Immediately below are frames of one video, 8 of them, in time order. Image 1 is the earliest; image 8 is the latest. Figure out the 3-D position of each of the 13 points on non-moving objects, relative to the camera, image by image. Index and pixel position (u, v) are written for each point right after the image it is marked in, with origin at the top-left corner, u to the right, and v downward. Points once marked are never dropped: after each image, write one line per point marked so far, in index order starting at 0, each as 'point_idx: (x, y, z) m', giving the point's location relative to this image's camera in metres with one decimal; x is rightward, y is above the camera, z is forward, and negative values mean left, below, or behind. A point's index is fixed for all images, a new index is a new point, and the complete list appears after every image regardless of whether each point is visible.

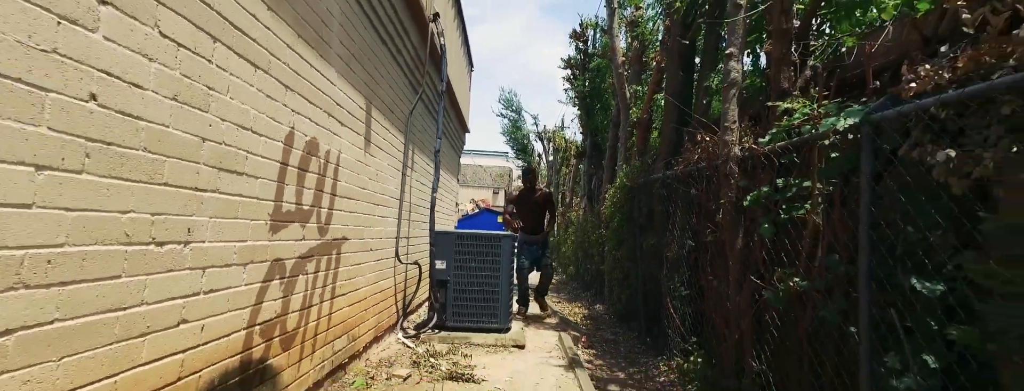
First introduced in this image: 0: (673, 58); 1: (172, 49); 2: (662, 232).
0: (+1.8, +1.6, +5.6) m
1: (-1.2, +0.5, +1.6) m
2: (+1.5, -0.3, +5.1) m
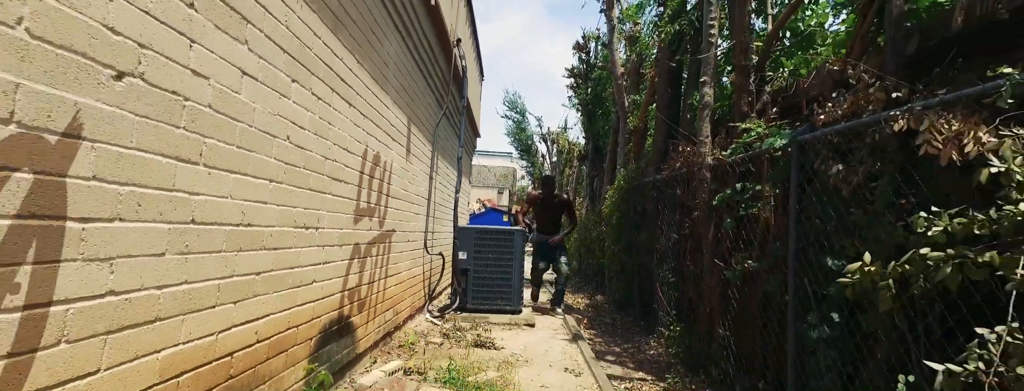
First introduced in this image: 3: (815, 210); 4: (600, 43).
0: (+2.0, +1.6, +6.5) m
1: (-1.0, +0.5, +2.6) m
2: (+1.7, -0.4, +6.0) m
3: (+1.6, 0.0, +2.9) m
4: (+2.1, +3.8, +11.8) m
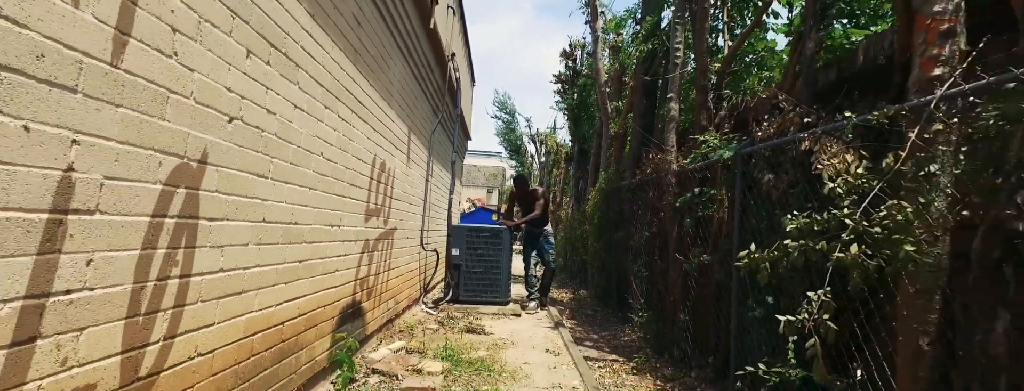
0: (+1.9, +1.5, +7.1) m
1: (-1.1, +0.5, +3.1) m
2: (+1.5, -0.4, +6.7) m
3: (+1.6, -0.1, +3.5) m
4: (+1.8, +3.7, +12.4) m
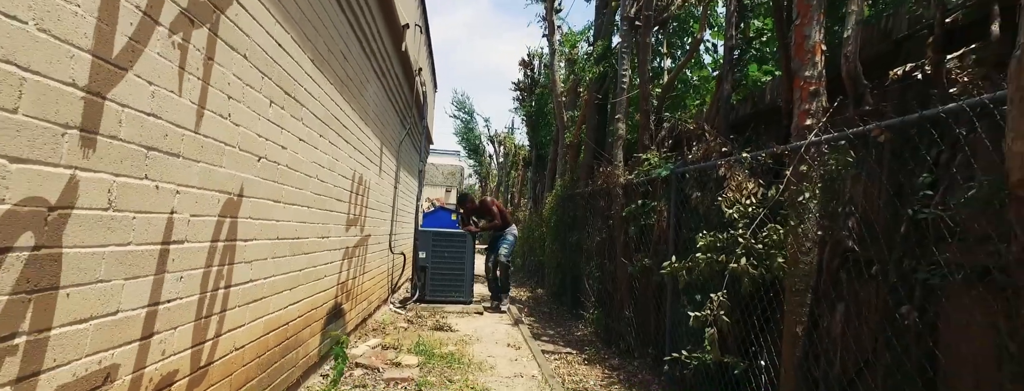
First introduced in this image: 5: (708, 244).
0: (+1.3, +1.4, +7.8) m
1: (-1.3, +0.4, +3.6) m
2: (+1.0, -0.5, +7.3) m
3: (+1.3, -0.2, +4.2) m
4: (+0.8, +3.6, +13.1) m
5: (+1.2, -0.2, +2.9) m
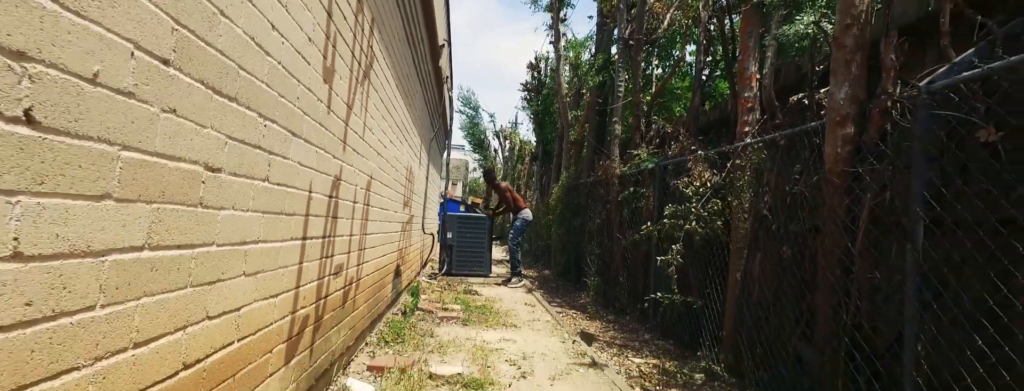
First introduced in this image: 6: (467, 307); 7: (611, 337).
0: (+1.5, +1.6, +9.0) m
1: (-1.1, +0.5, +4.8) m
2: (+1.2, -0.3, +8.5) m
3: (+1.5, -0.1, +5.4) m
4: (+1.1, +3.9, +14.2) m
5: (+1.4, -0.1, +4.1) m
6: (-0.5, -1.2, +5.3) m
7: (+1.0, -1.4, +4.9) m
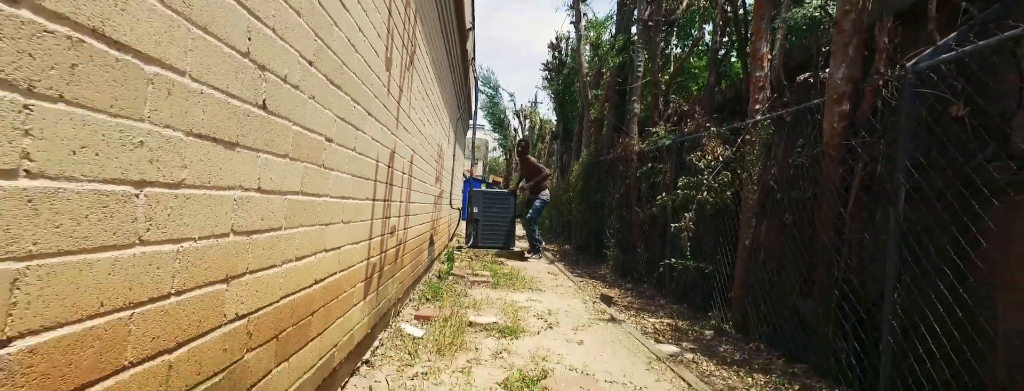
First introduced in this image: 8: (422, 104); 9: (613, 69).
0: (+1.9, +2.1, +9.2) m
1: (-0.8, +0.8, +5.2) m
2: (+1.6, +0.1, +8.9) m
3: (+1.8, +0.2, +5.7) m
4: (+1.7, +4.5, +14.4) m
5: (+1.6, +0.1, +4.5) m
6: (-0.2, -0.9, +5.7) m
7: (+1.3, -1.1, +5.3) m
8: (-0.7, +0.8, +4.0) m
9: (+1.9, +2.4, +9.1) m
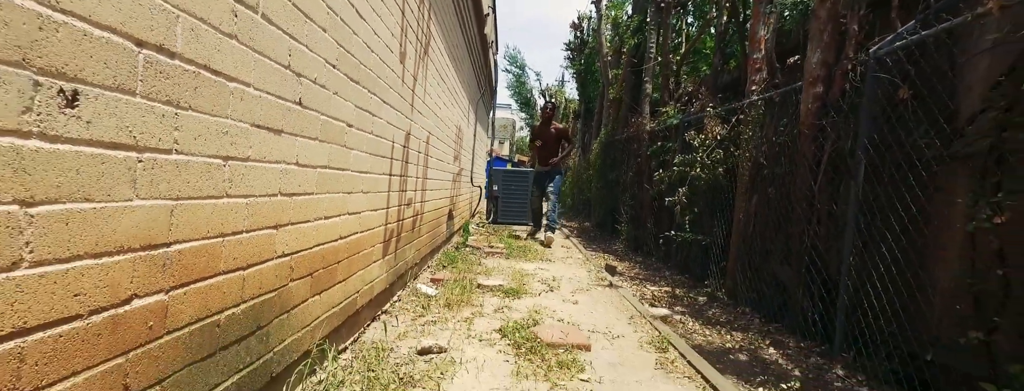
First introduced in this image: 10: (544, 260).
0: (+2.3, +2.5, +9.4) m
1: (-0.7, +1.0, +5.5) m
2: (+2.0, +0.5, +9.1) m
3: (+2.0, +0.5, +5.9) m
4: (+2.4, +5.2, +14.4) m
5: (+1.7, +0.3, +4.7) m
6: (0.0, -0.6, +6.1) m
7: (+1.4, -0.9, +5.6) m
8: (-0.7, +1.0, +4.4) m
9: (+2.2, +2.8, +9.2) m
10: (+0.4, -0.7, +5.4) m
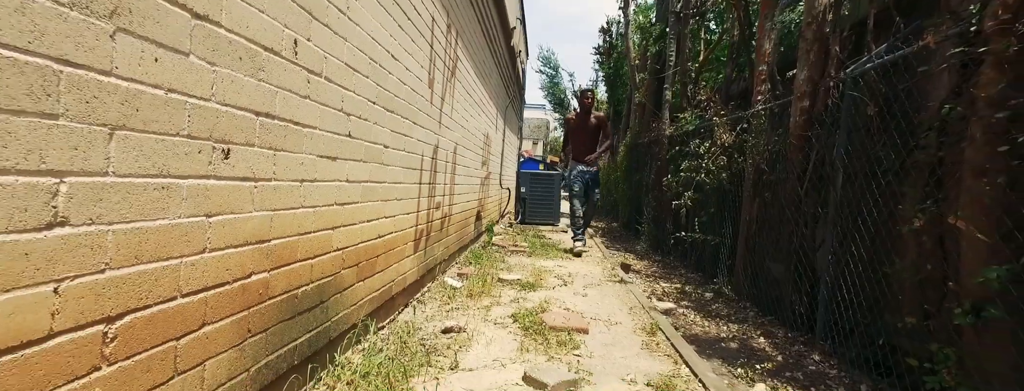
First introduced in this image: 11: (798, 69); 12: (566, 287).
0: (+2.8, +2.5, +9.6) m
1: (-0.4, +1.0, +6.0) m
2: (+2.5, +0.5, +9.4) m
3: (+2.3, +0.5, +6.2) m
4: (+3.2, +5.2, +14.6) m
5: (+1.9, +0.3, +5.0) m
6: (+0.3, -0.7, +6.6) m
7: (+1.7, -0.9, +5.9) m
8: (-0.5, +0.9, +4.8) m
9: (+2.8, +2.8, +9.5) m
10: (+0.6, -0.8, +5.8) m
11: (+2.0, +0.9, +3.4) m
12: (+0.5, -0.8, +4.1) m
